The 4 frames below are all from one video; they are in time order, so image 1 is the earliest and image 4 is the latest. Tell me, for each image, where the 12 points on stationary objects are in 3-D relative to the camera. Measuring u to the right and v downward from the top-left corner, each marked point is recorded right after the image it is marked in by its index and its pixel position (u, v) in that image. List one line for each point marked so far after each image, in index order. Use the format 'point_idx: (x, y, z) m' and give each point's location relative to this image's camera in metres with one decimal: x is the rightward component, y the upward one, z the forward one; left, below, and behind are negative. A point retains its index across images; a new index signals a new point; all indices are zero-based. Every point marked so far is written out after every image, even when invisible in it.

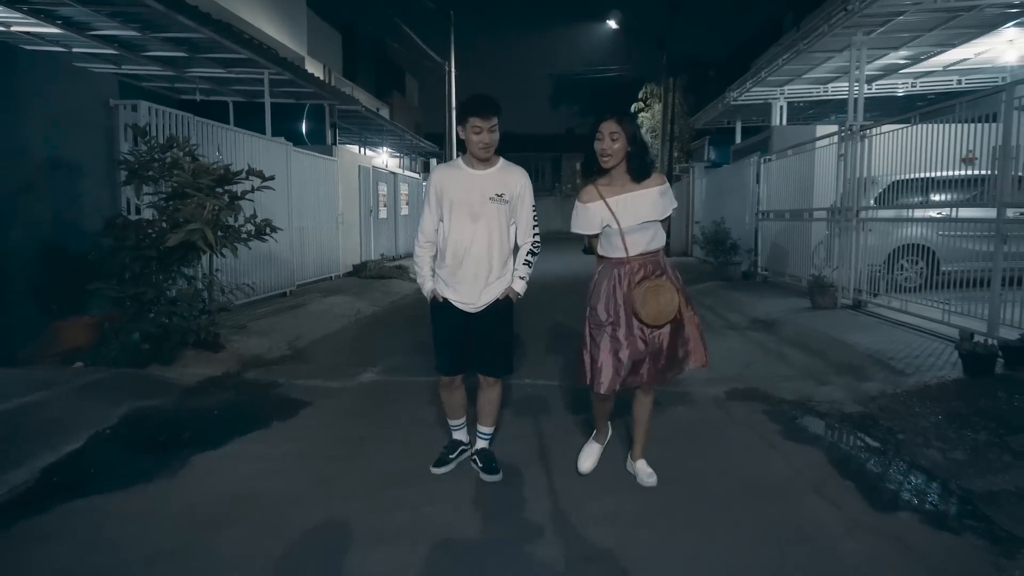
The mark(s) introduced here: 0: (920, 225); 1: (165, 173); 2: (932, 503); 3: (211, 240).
0: (+4.8, +0.7, +9.1) m
1: (-3.2, +1.1, +7.2) m
2: (+2.0, -1.0, +3.9) m
3: (-2.6, +0.4, +7.0) m
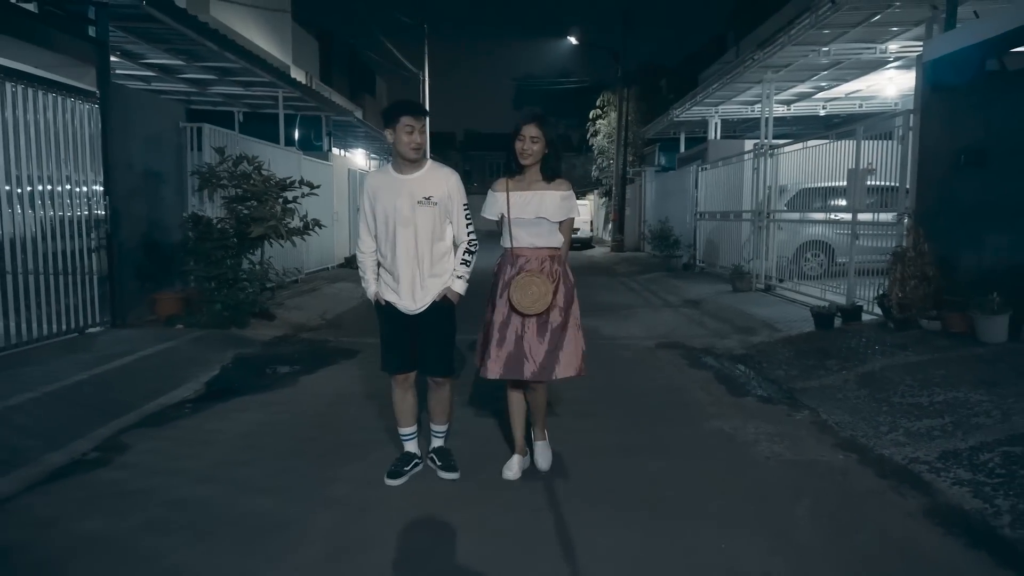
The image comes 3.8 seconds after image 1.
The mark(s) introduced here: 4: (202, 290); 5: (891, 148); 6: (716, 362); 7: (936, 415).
0: (+4.5, +0.9, +11.8) m
1: (-3.3, +1.3, +9.5) m
2: (+2.1, -0.9, +6.5) m
3: (-2.8, +0.6, +9.3) m
4: (-3.7, 0.0, +9.5) m
5: (+4.2, +1.6, +9.0) m
6: (+2.0, -0.7, +7.8) m
7: (+2.8, -0.8, +5.2) m
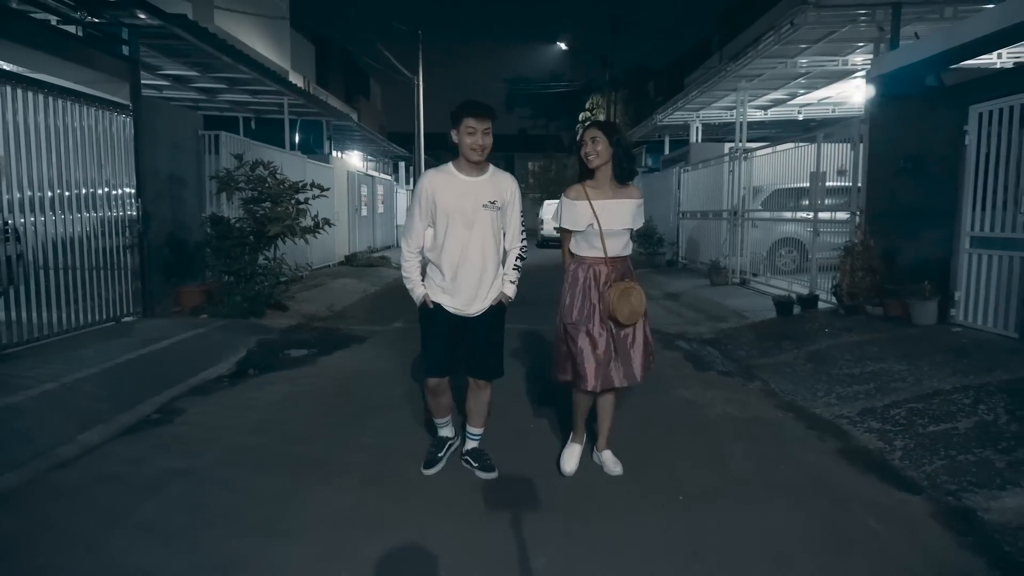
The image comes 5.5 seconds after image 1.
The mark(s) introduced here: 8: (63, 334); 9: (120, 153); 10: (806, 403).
0: (+4.4, +1.0, +12.8) m
1: (-3.4, +1.3, +10.4) m
2: (+2.0, -0.8, +7.4) m
3: (-2.9, +0.7, +10.3) m
4: (-3.8, +0.1, +10.4) m
5: (+4.1, +1.7, +10.0) m
6: (+1.9, -0.6, +8.8) m
7: (+2.7, -0.7, +6.2) m
8: (-4.7, -0.5, +8.4) m
9: (-4.6, +1.6, +9.3) m
10: (+2.2, -0.9, +6.0) m
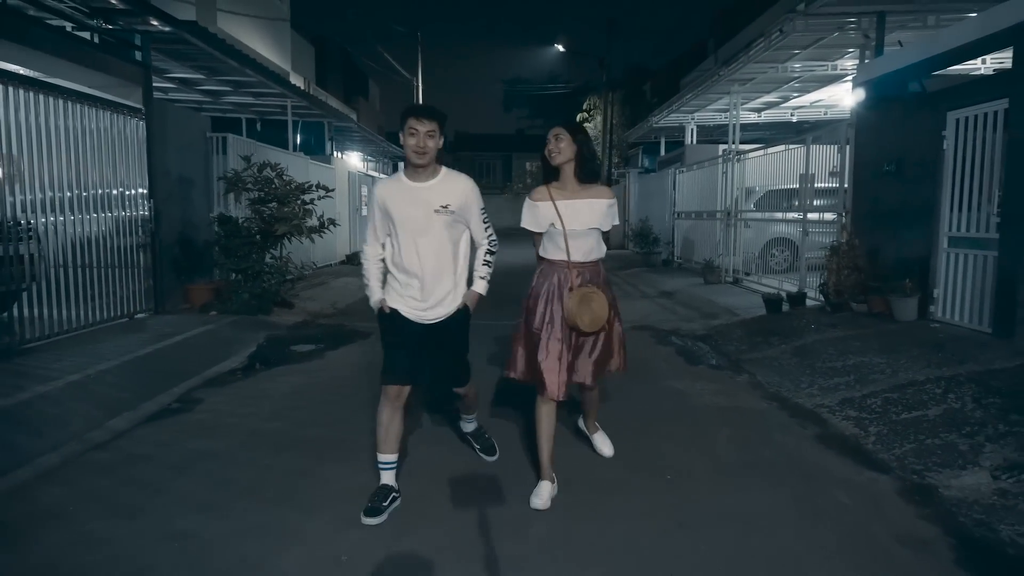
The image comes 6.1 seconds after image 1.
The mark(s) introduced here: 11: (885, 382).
0: (+4.4, +1.1, +13.2) m
1: (-3.4, +1.4, +10.8) m
2: (+2.0, -0.7, +7.8) m
3: (-2.9, +0.8, +10.6) m
4: (-3.8, +0.1, +10.8) m
5: (+4.1, +1.7, +10.3) m
6: (+1.9, -0.6, +9.1) m
7: (+2.7, -0.7, +6.5) m
8: (-4.7, -0.5, +8.7) m
9: (-4.6, +1.6, +9.7) m
10: (+2.2, -0.8, +6.3) m
11: (+2.9, -0.7, +6.1) m
